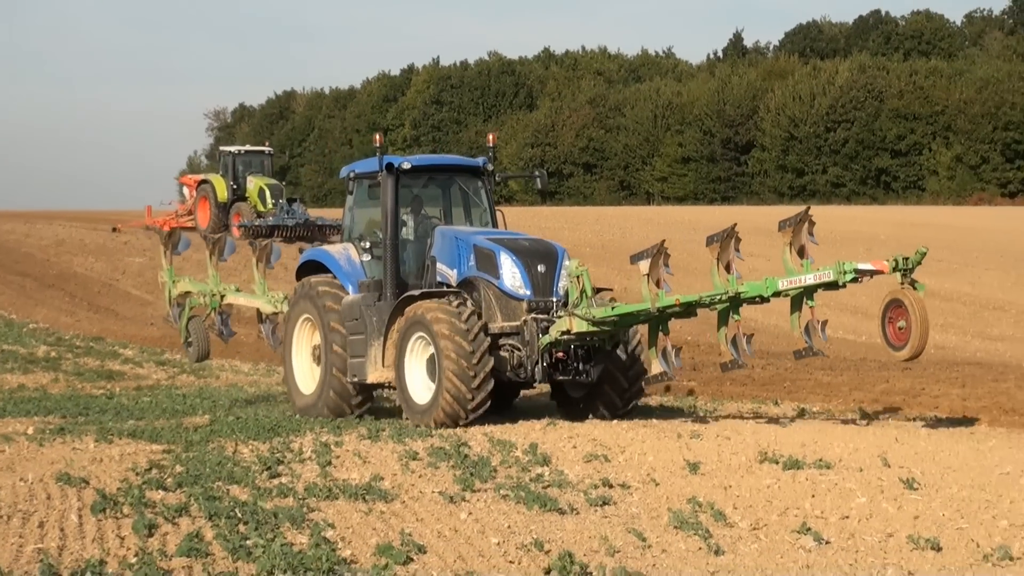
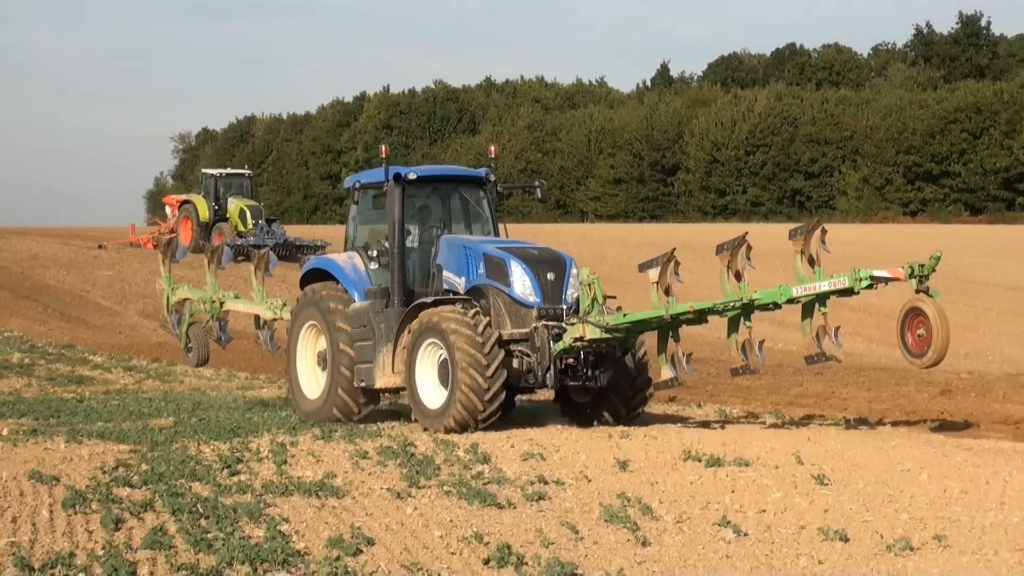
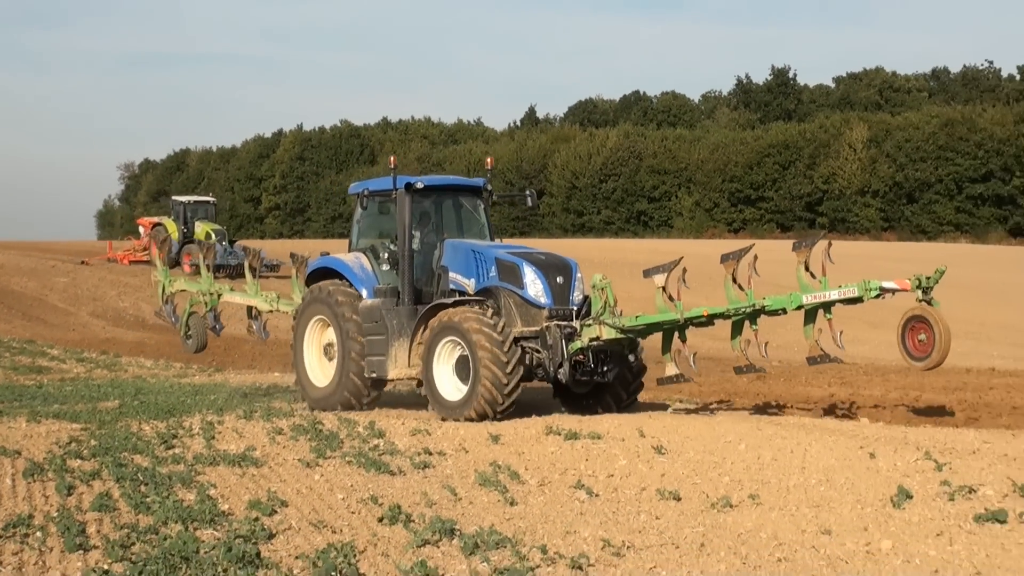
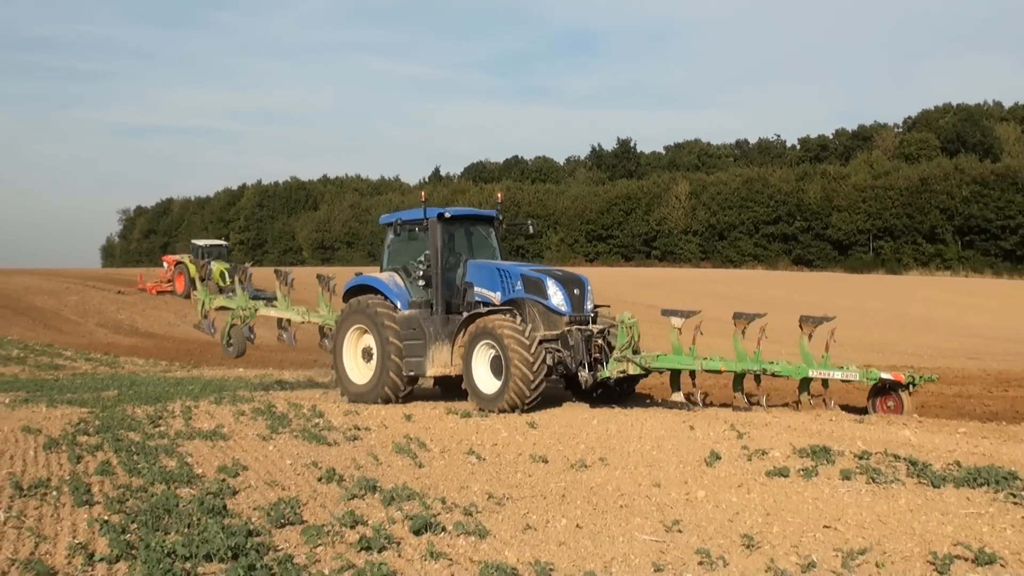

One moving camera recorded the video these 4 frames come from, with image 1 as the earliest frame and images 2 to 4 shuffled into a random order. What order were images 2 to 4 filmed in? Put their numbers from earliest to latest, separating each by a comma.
2, 3, 4
